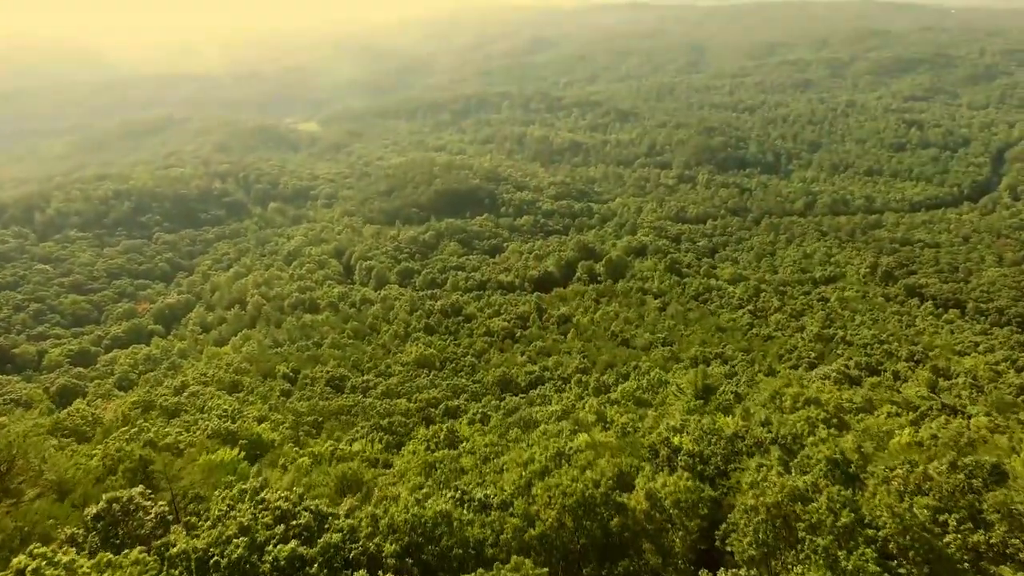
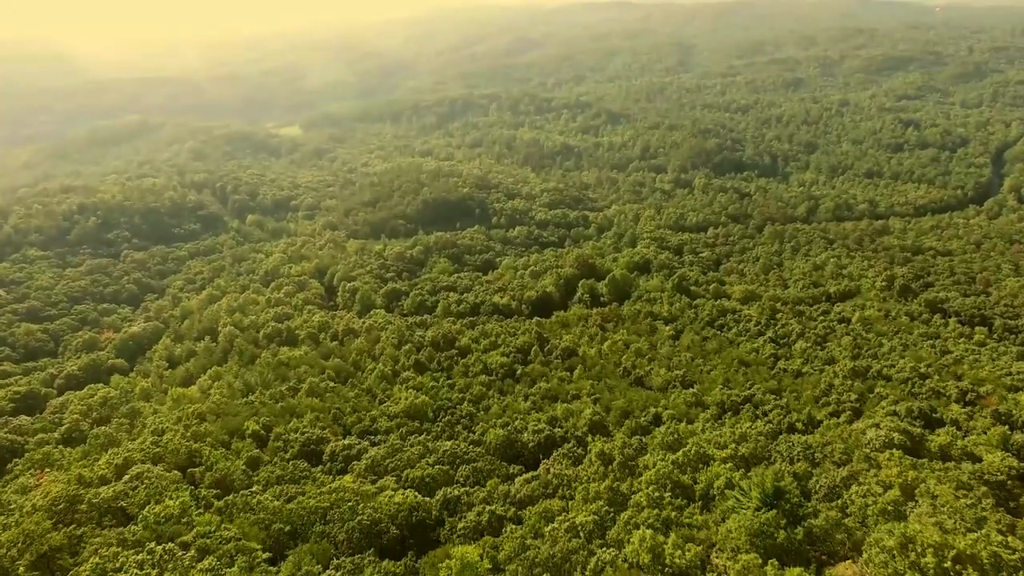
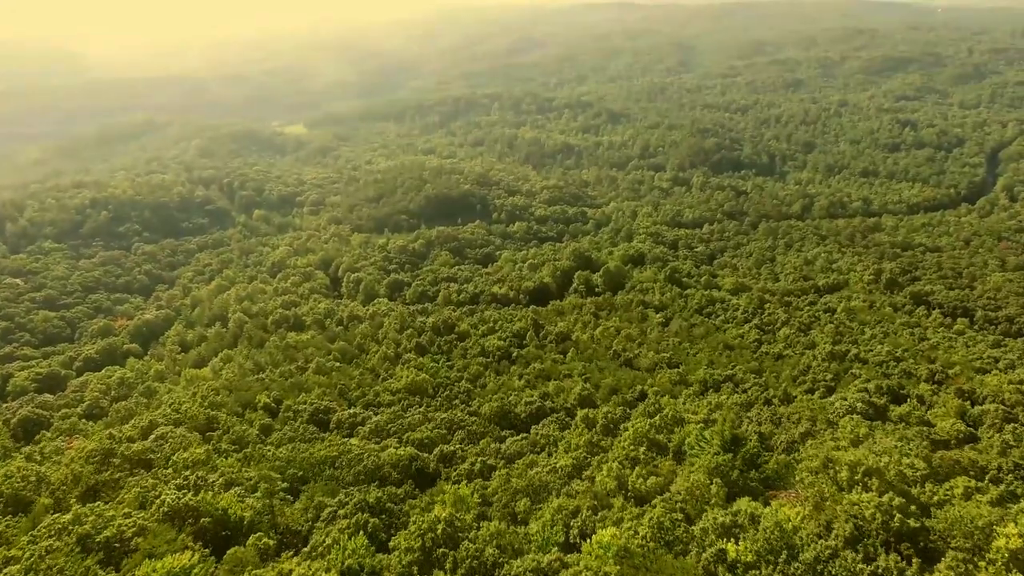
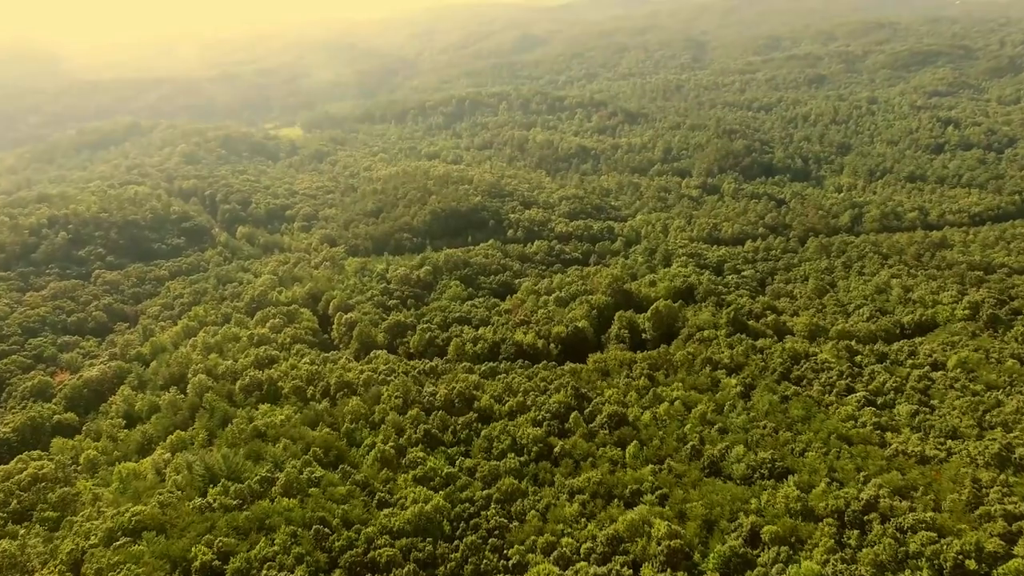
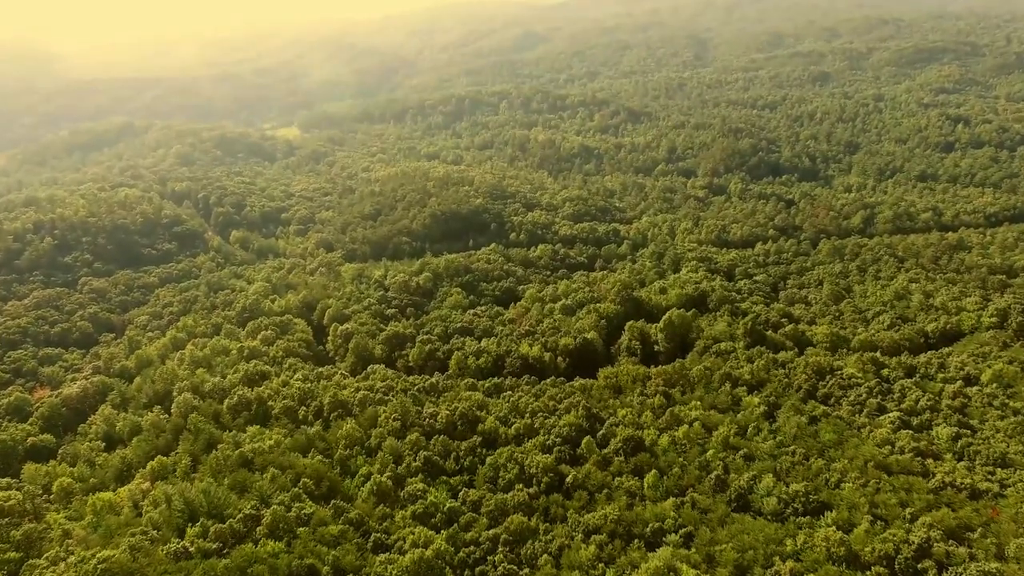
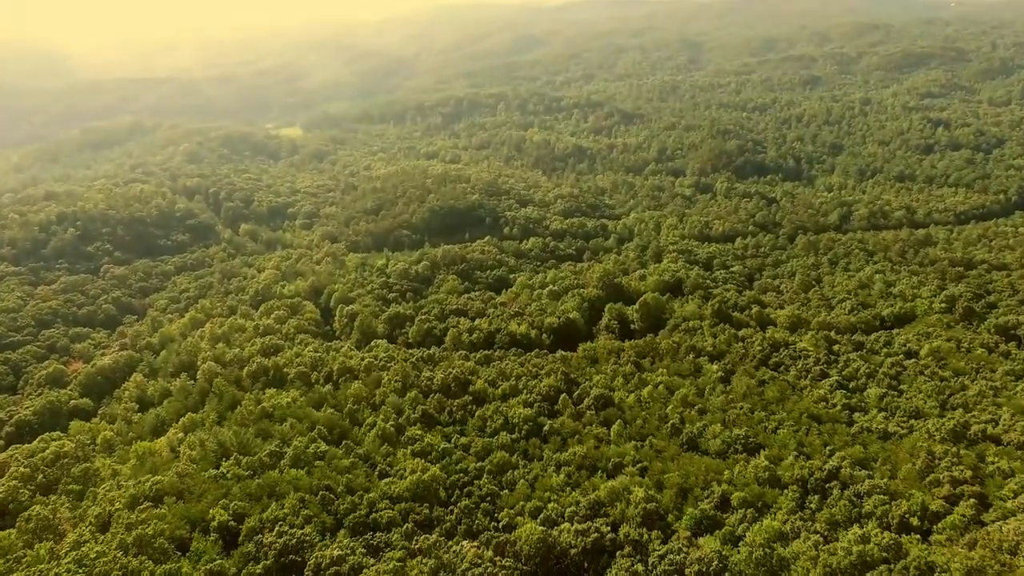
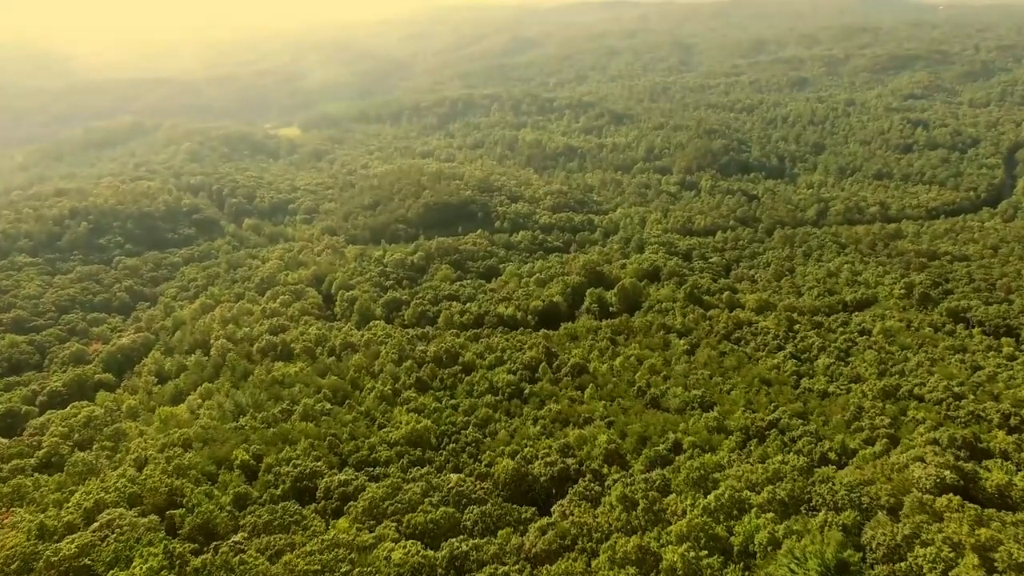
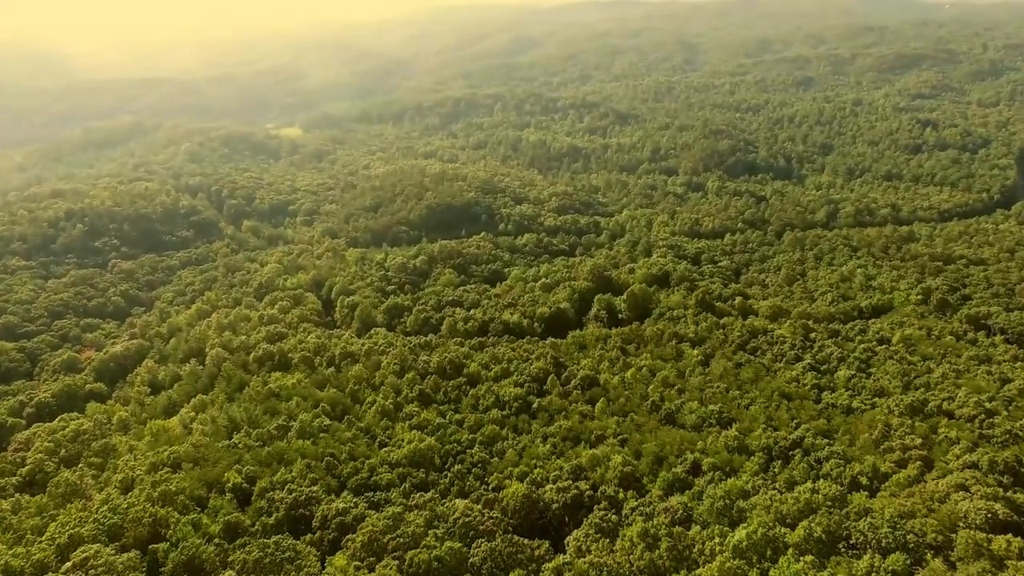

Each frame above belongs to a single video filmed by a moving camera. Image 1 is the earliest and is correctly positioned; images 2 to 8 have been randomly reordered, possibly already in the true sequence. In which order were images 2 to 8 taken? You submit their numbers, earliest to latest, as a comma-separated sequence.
3, 2, 7, 8, 6, 4, 5
